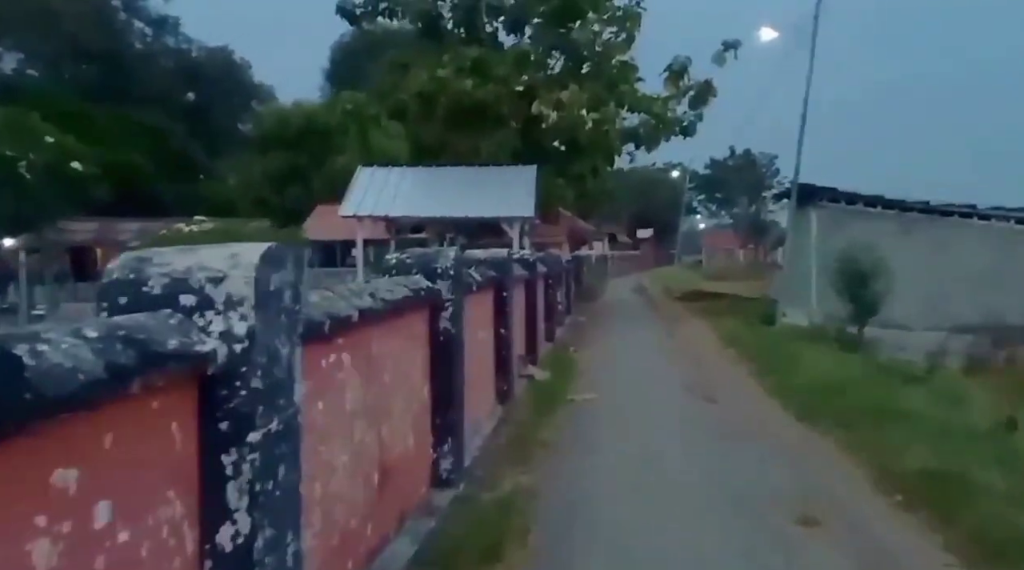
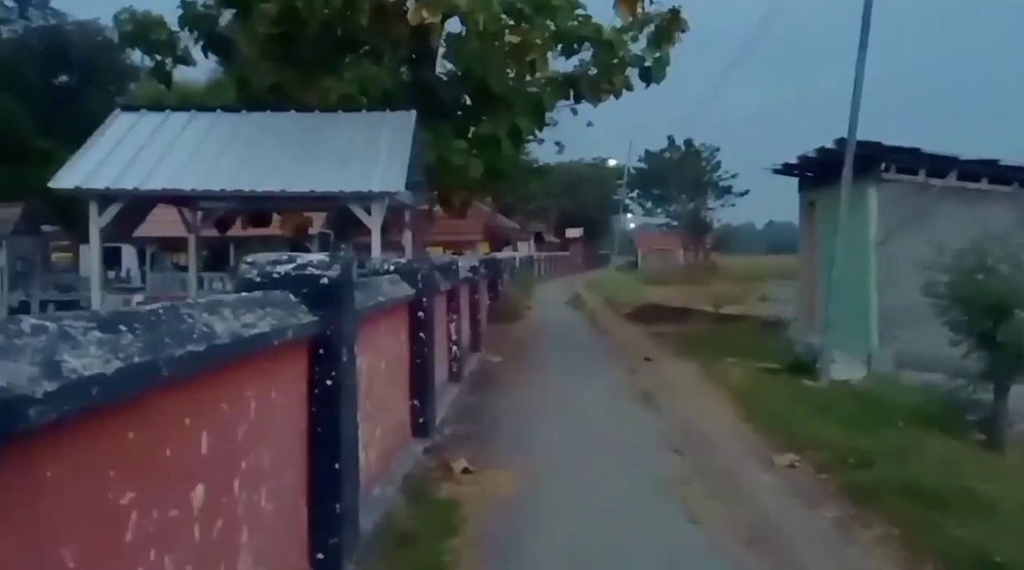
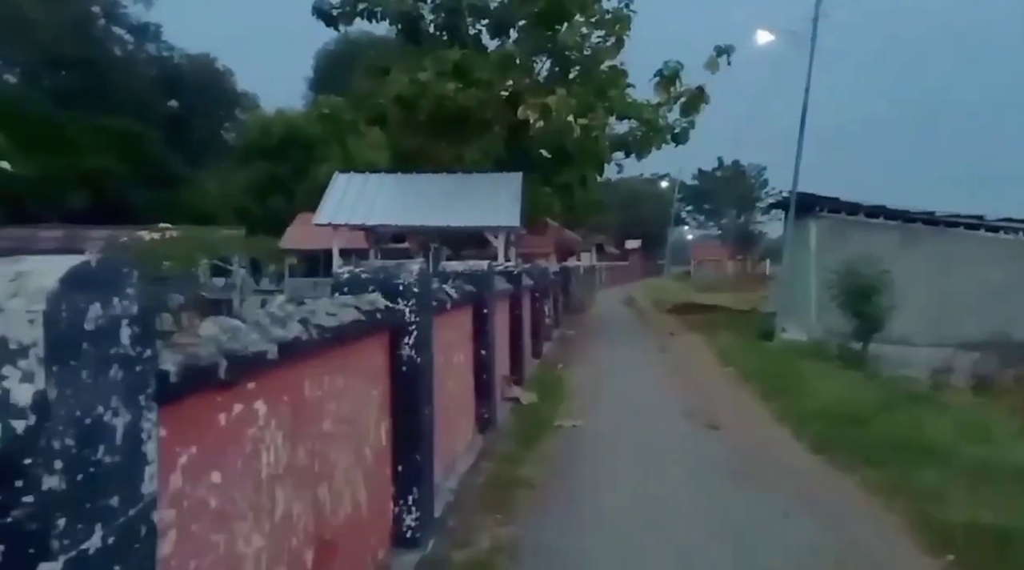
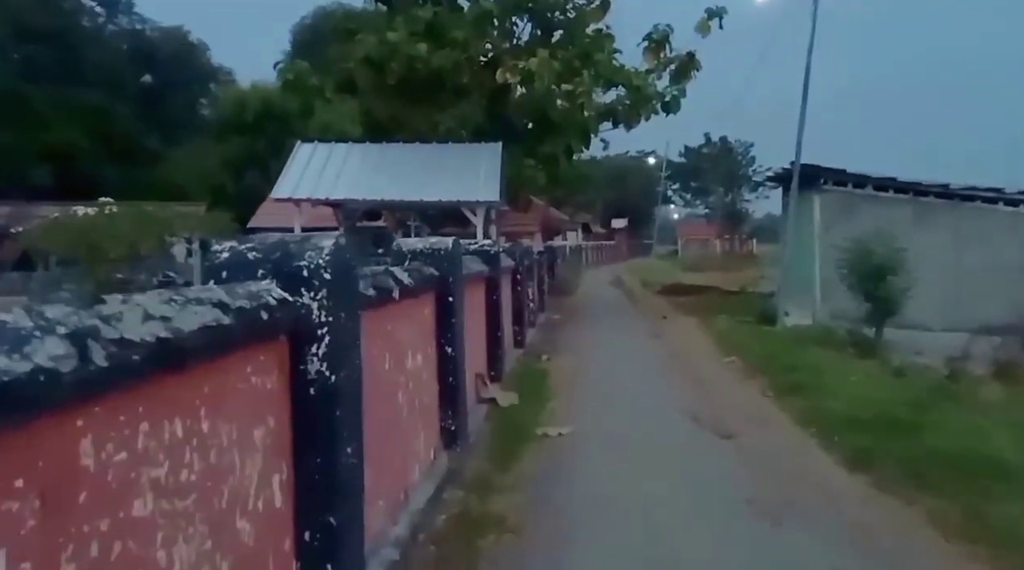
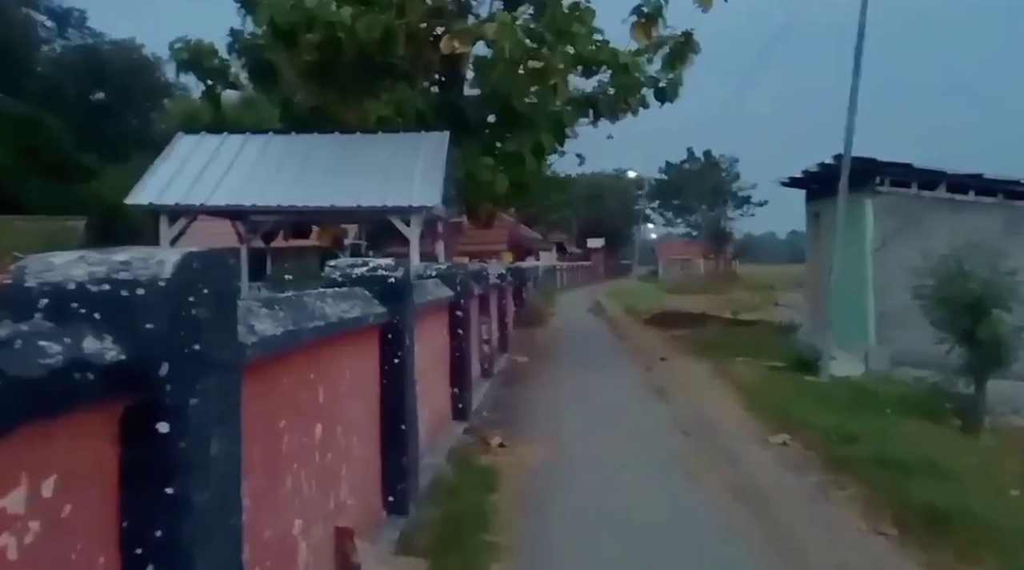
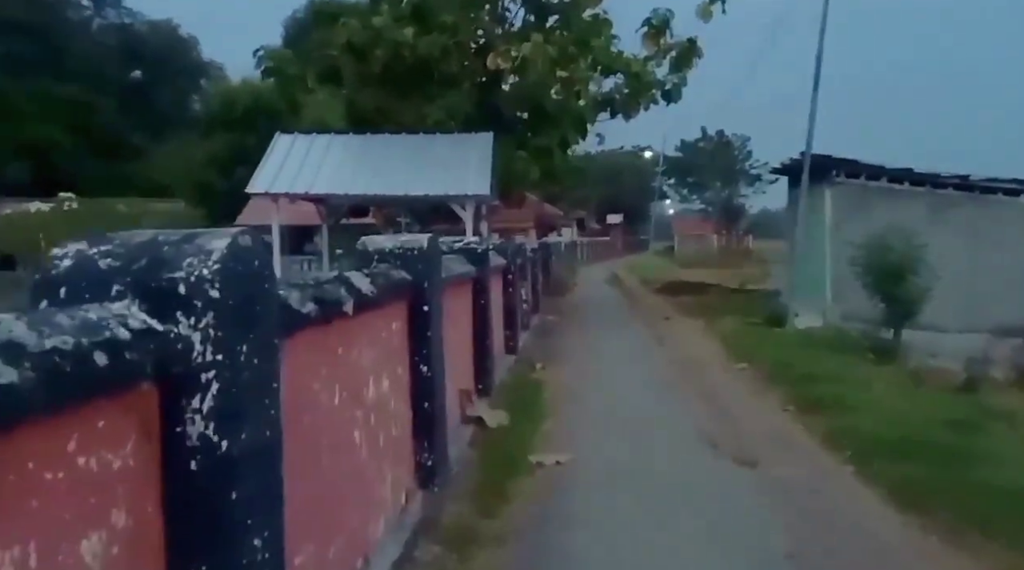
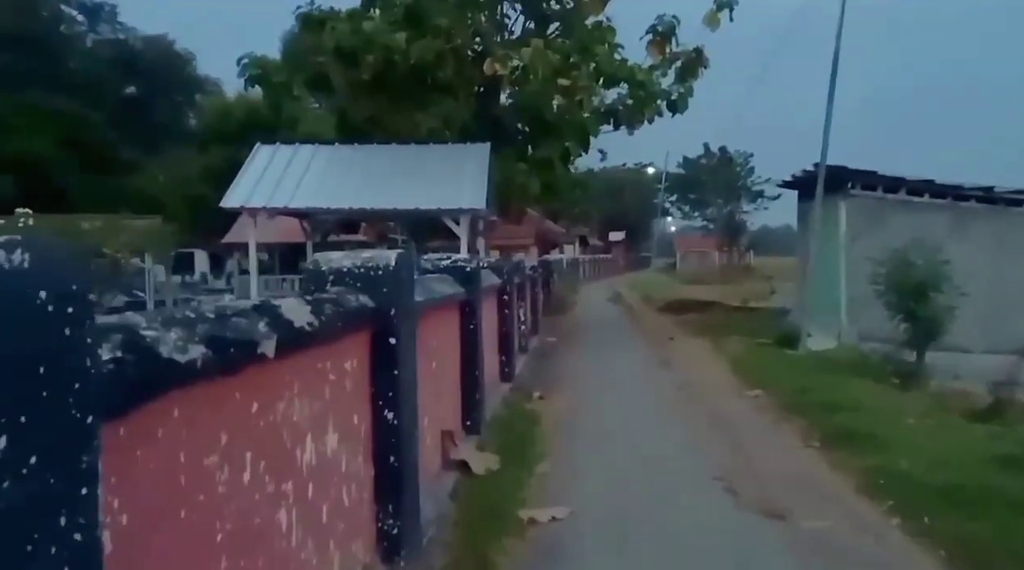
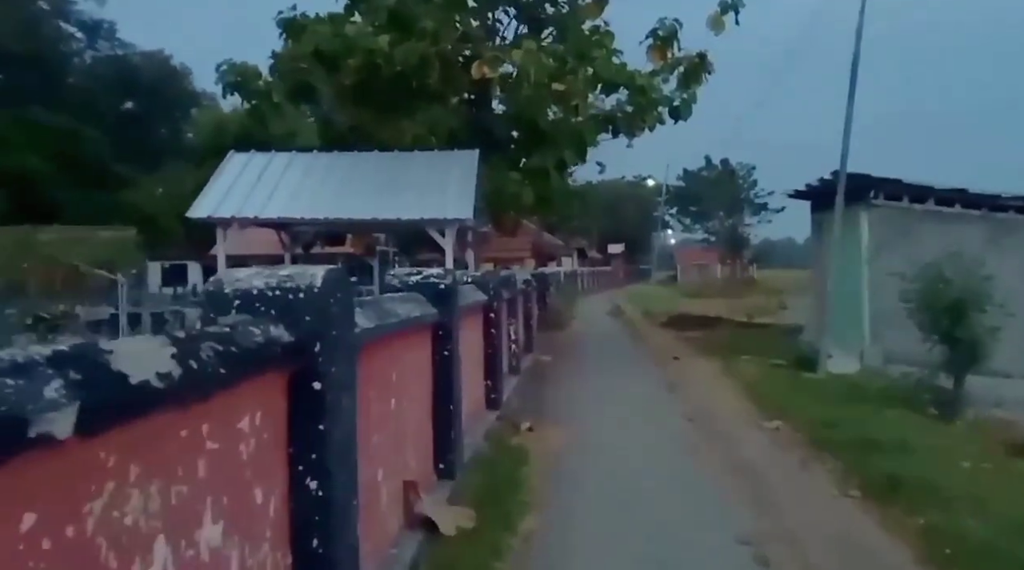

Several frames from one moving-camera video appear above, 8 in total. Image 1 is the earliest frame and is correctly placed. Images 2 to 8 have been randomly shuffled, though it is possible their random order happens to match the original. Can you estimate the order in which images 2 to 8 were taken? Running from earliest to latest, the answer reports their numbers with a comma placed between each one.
3, 4, 6, 7, 8, 5, 2
